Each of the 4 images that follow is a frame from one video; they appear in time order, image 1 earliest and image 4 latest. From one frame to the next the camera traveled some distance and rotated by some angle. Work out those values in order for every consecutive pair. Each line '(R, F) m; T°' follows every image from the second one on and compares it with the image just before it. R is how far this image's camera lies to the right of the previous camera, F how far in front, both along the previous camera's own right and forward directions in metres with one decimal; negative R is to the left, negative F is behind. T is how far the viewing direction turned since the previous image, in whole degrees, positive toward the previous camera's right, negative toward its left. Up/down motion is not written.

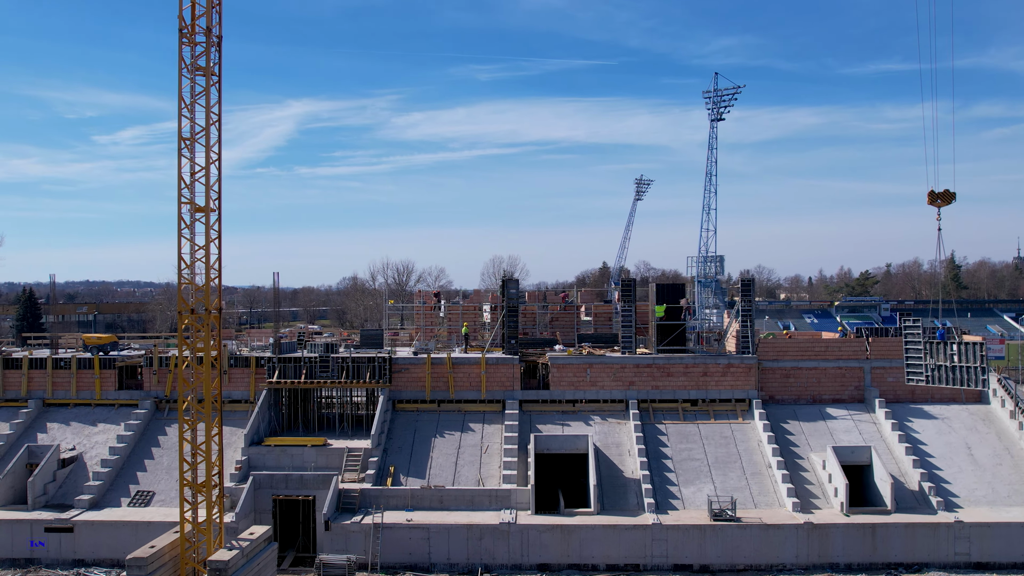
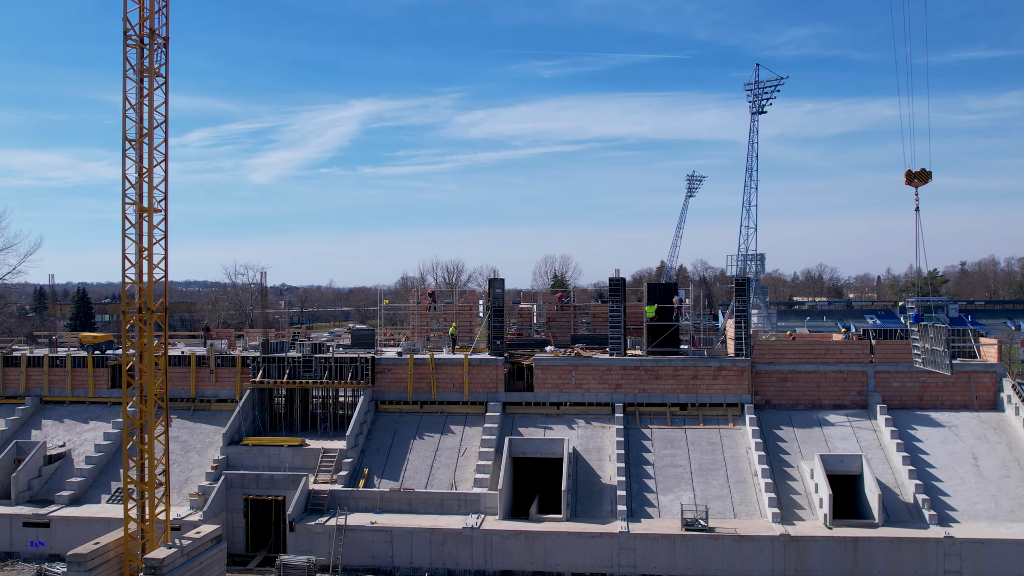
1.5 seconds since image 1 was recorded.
(+2.5, +0.5) m; -5°
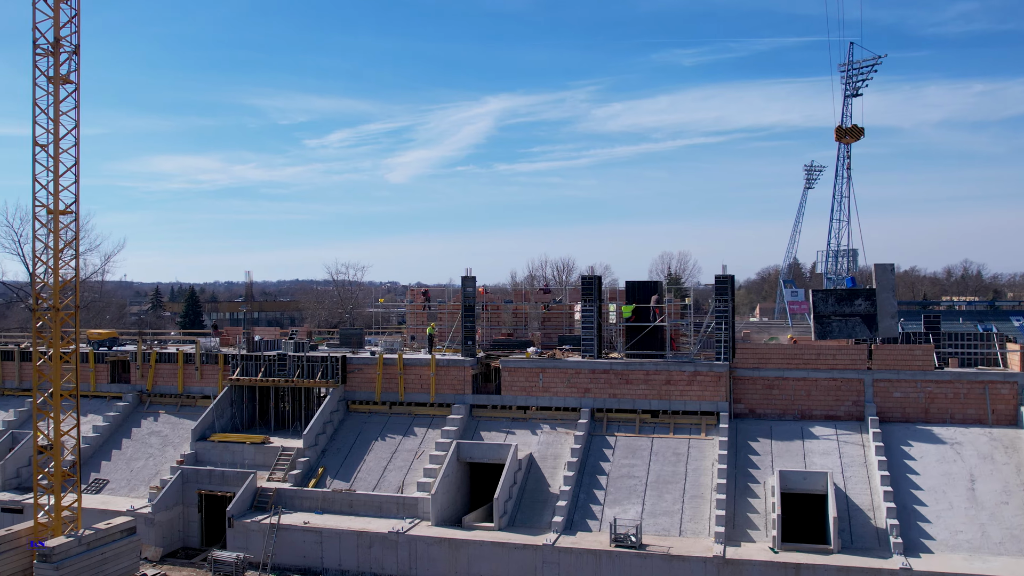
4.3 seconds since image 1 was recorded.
(+5.1, +1.2) m; -11°
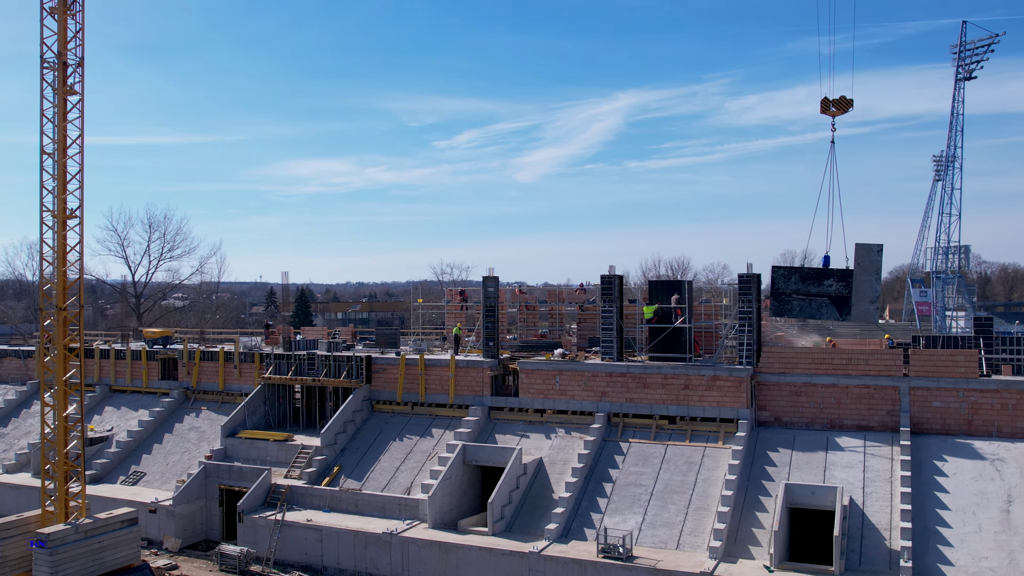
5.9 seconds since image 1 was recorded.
(+3.2, +0.8) m; -9°
